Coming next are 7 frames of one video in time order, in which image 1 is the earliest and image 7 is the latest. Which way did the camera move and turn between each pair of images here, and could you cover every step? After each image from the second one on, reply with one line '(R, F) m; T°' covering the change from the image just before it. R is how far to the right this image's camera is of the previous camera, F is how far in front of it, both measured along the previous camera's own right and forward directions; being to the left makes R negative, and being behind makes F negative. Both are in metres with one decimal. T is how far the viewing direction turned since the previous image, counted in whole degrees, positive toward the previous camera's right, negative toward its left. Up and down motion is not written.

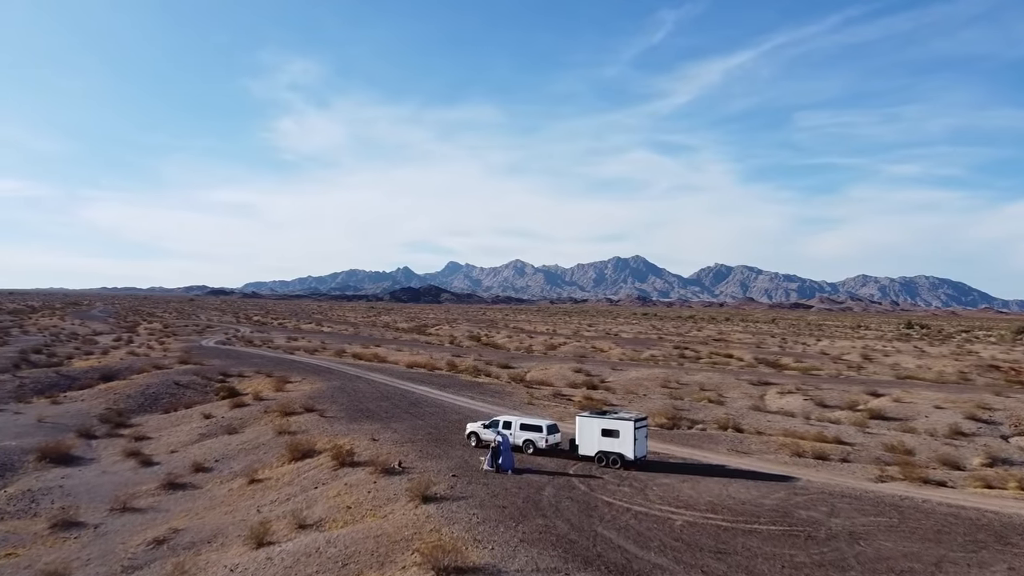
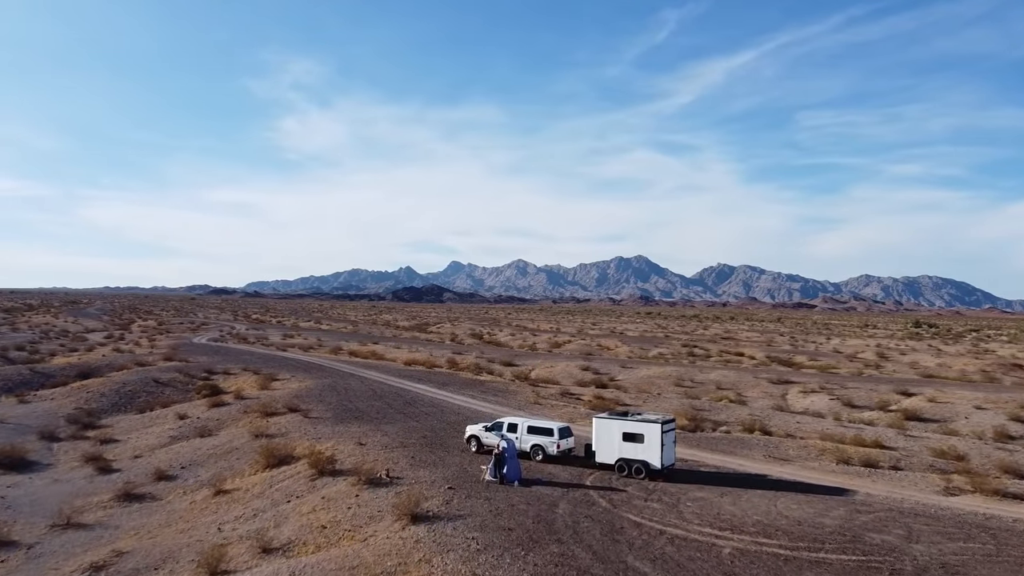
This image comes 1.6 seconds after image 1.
(-0.2, +4.4) m; 0°
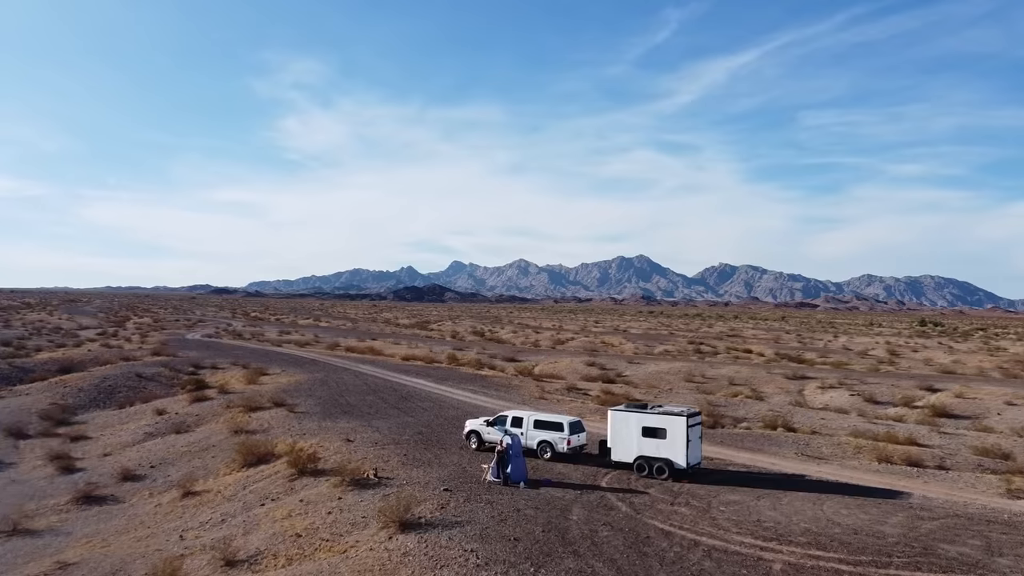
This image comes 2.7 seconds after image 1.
(-0.1, +3.1) m; 0°
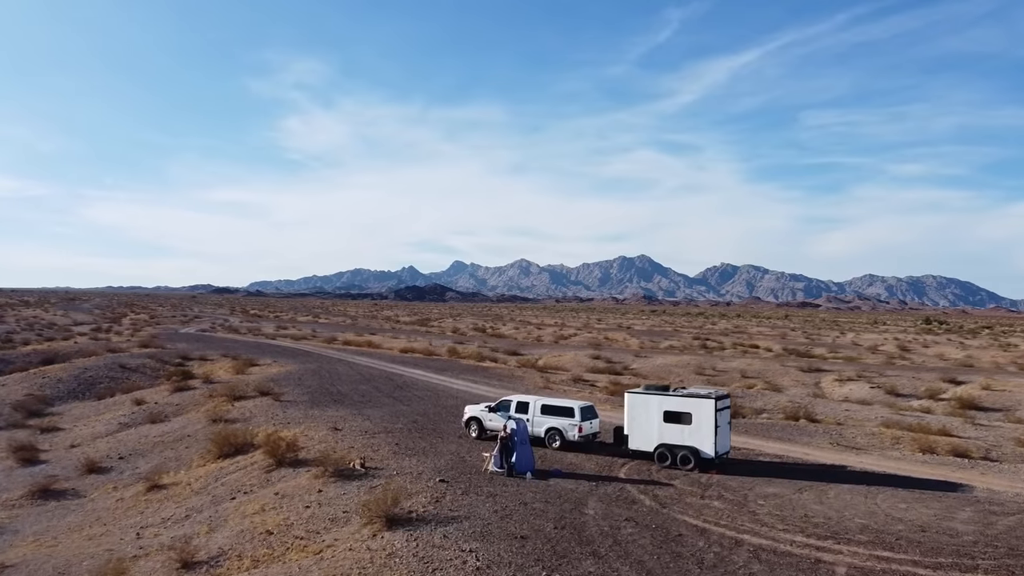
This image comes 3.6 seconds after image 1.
(-0.1, +2.7) m; 0°
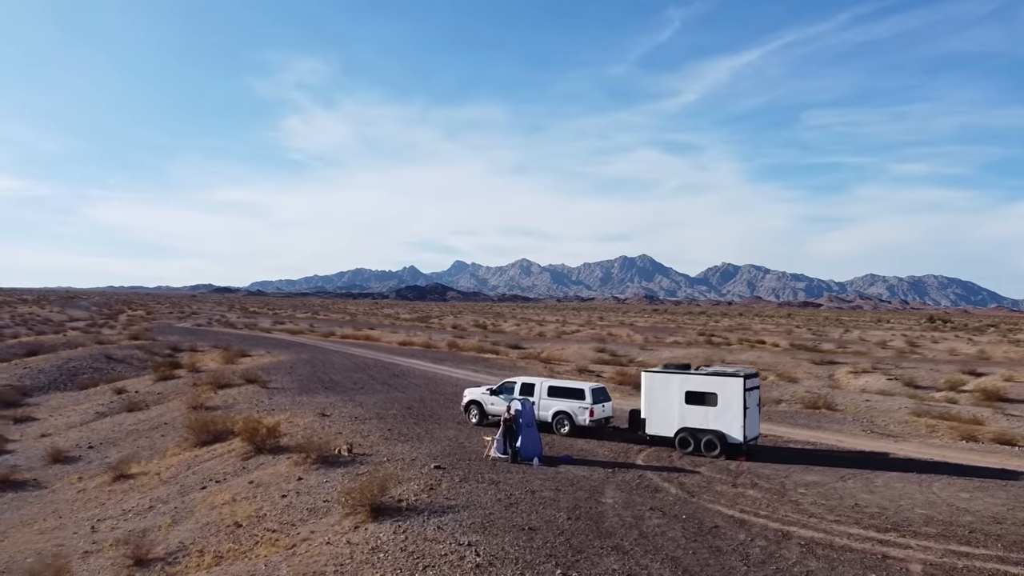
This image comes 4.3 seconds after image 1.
(-0.1, +2.2) m; 0°
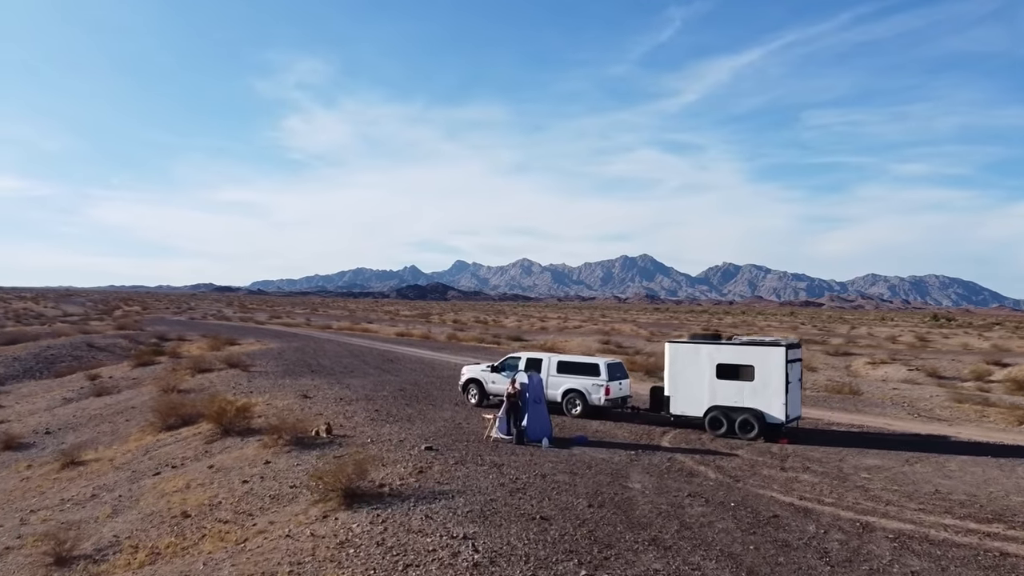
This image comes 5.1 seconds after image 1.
(-0.1, +2.5) m; 0°
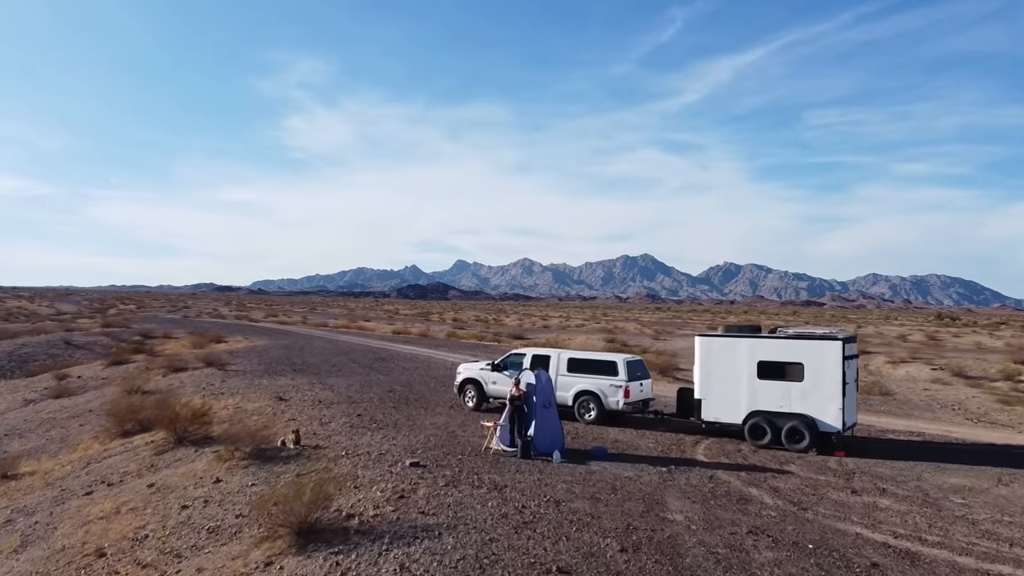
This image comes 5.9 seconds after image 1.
(-0.1, +2.5) m; 0°
